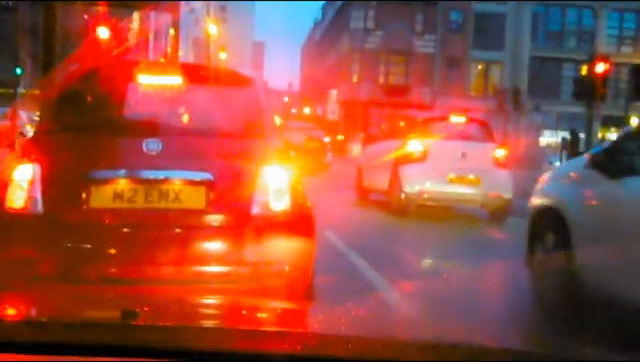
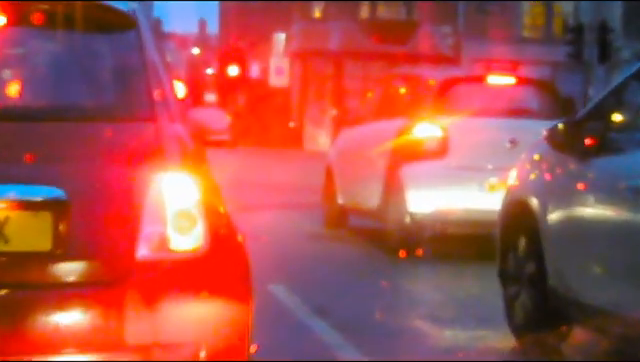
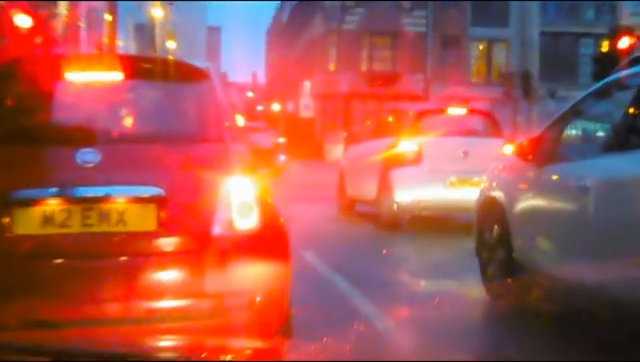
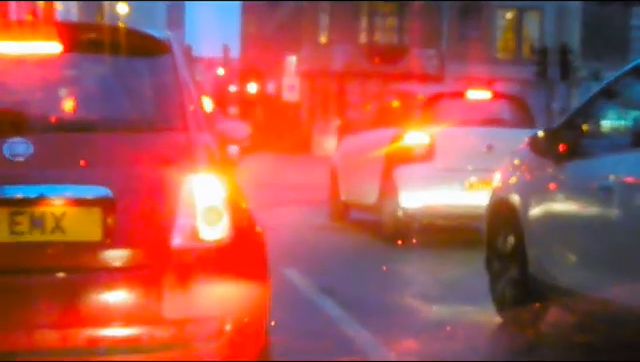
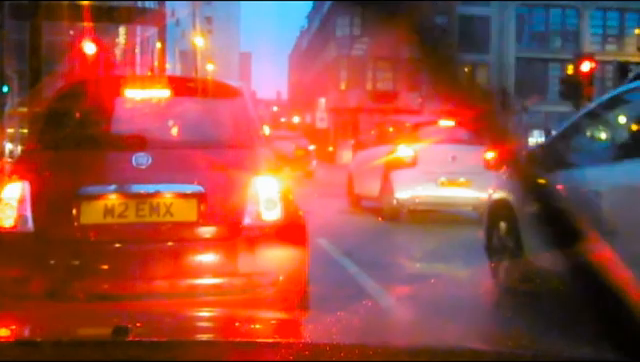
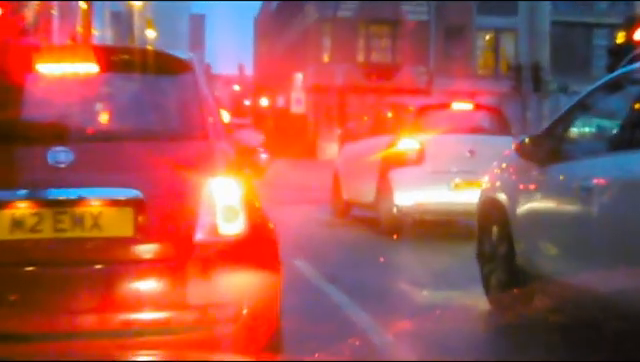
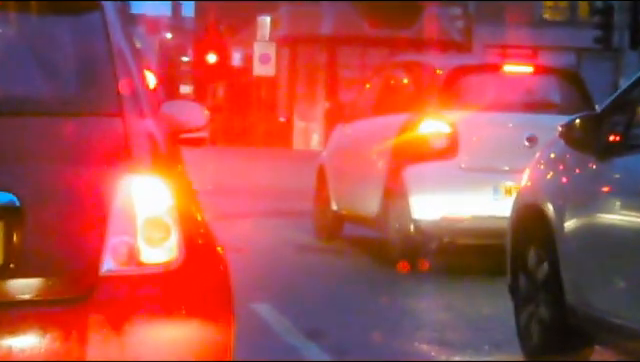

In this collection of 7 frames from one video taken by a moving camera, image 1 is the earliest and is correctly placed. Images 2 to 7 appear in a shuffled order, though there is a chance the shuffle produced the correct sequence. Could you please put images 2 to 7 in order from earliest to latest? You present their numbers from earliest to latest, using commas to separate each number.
5, 3, 6, 4, 2, 7
